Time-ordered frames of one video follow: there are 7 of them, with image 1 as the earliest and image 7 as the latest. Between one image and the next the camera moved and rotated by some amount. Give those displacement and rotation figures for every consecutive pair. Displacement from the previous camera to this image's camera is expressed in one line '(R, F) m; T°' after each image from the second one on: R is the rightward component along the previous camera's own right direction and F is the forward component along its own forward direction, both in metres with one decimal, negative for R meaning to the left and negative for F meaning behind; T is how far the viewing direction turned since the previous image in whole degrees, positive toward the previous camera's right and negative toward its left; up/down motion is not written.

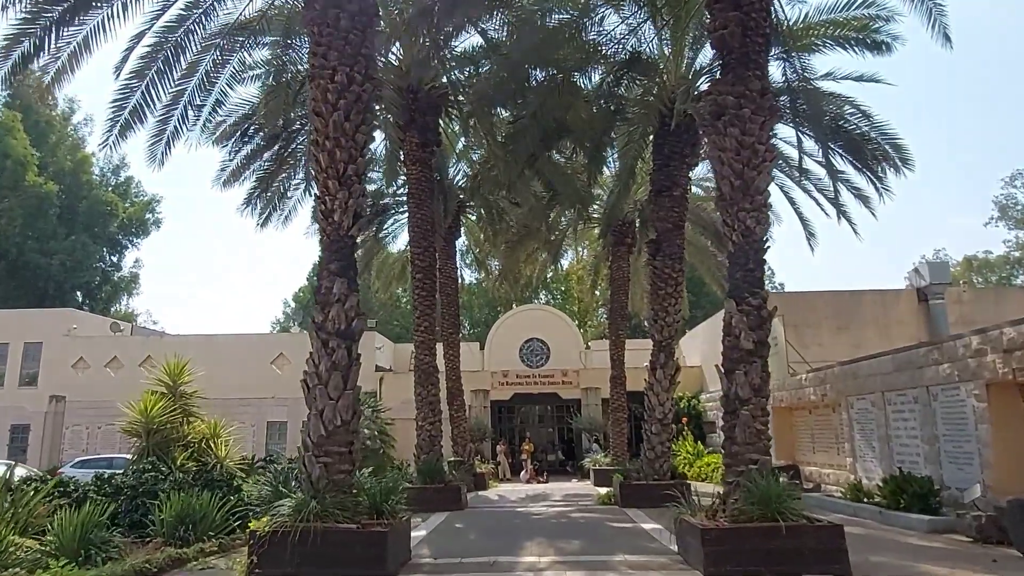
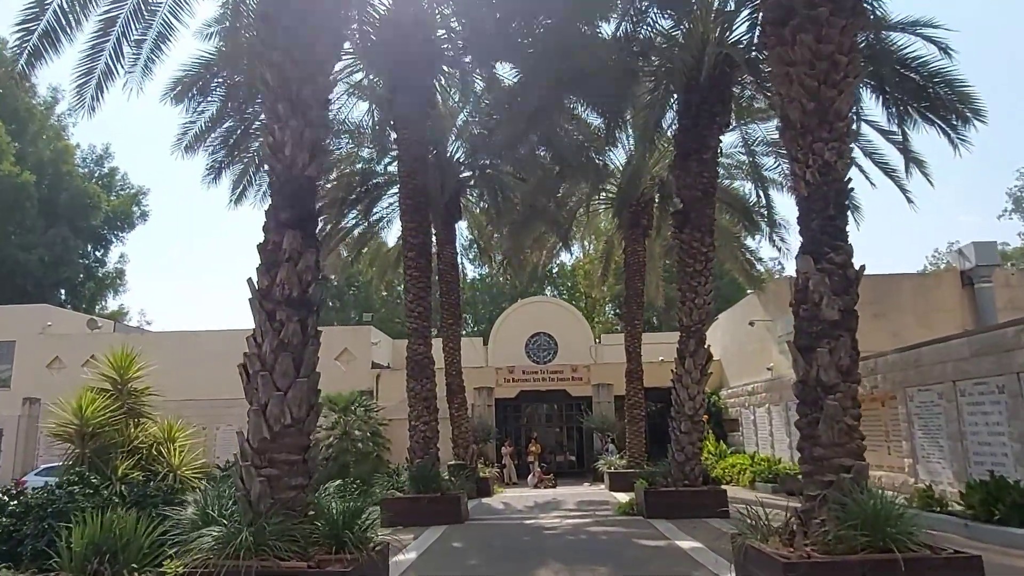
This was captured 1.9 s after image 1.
(0.0, +2.2) m; 0°
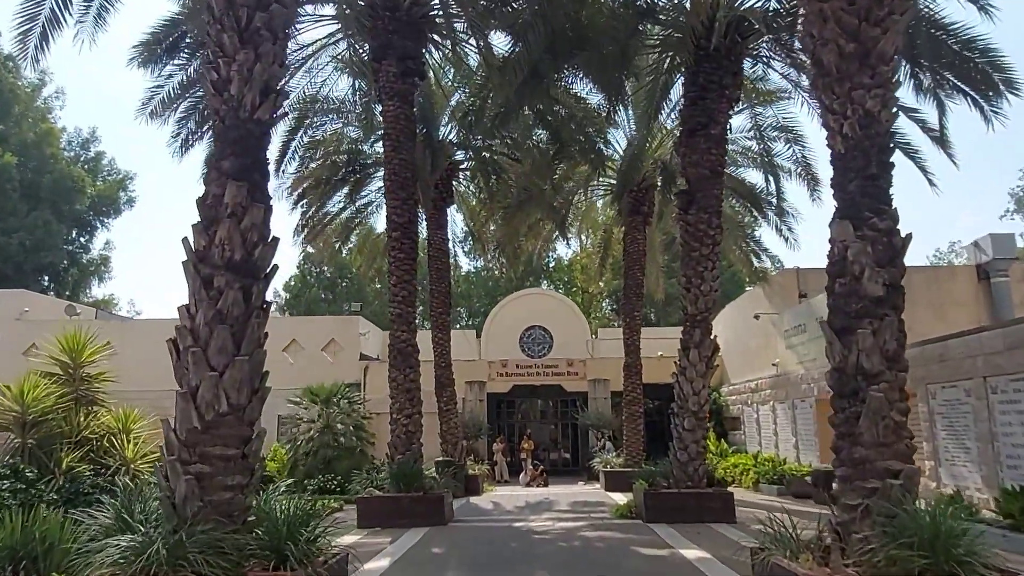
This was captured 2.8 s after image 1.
(+0.1, +1.1) m; 0°
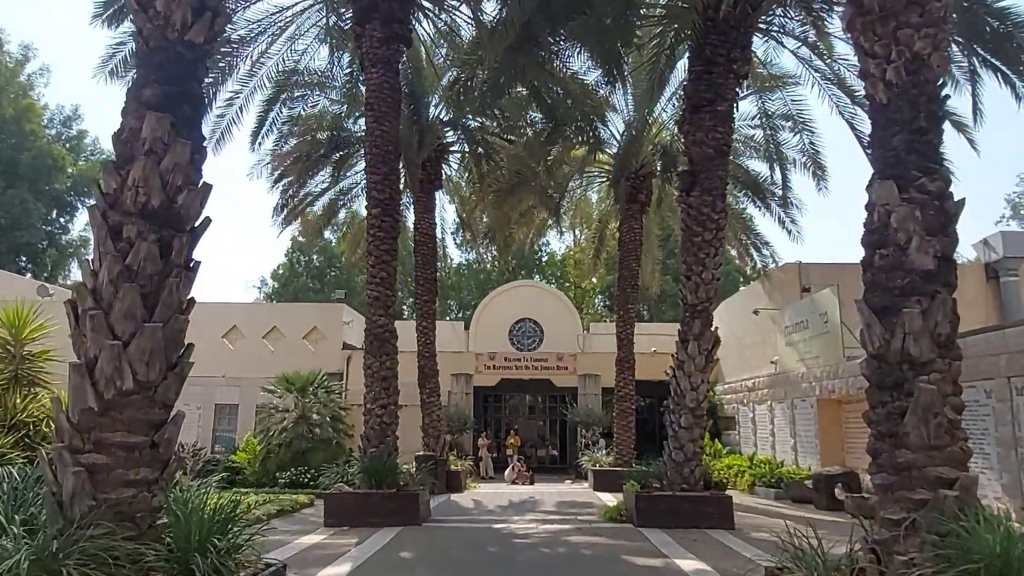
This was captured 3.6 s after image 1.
(+0.1, +1.0) m; 0°
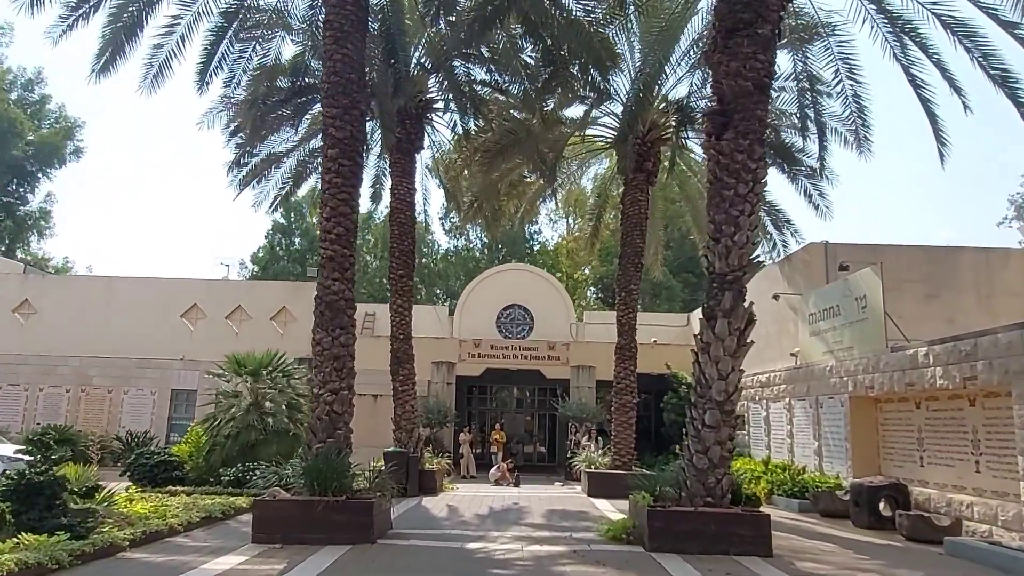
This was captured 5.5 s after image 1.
(+0.1, +2.5) m; +1°
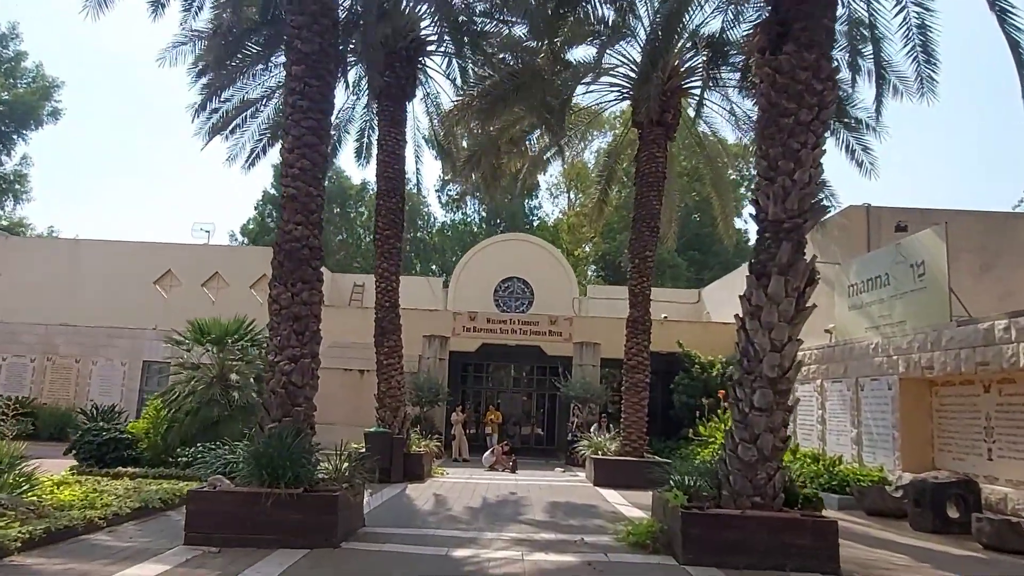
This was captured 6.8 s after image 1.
(-0.1, +1.9) m; 0°
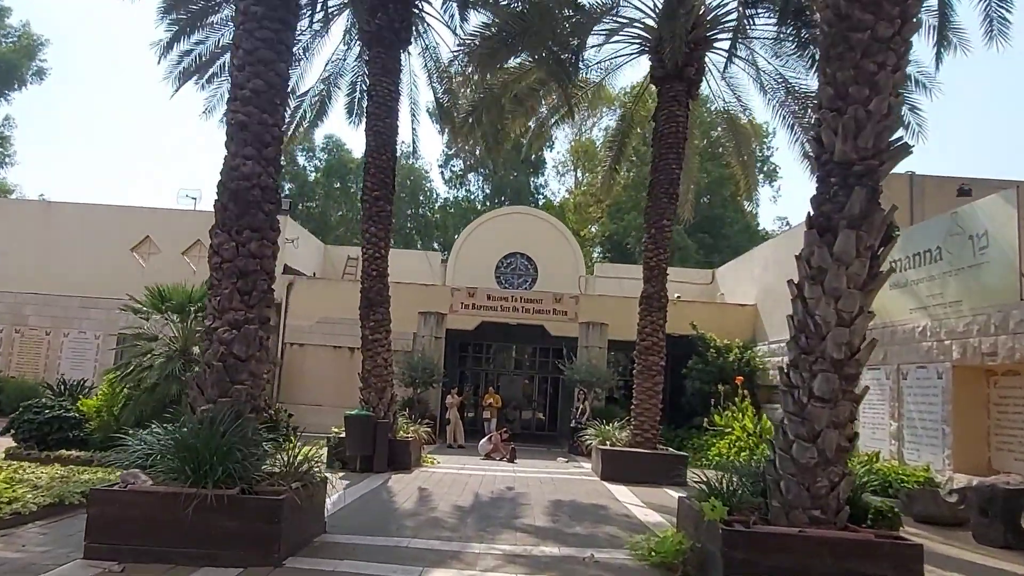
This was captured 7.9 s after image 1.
(0.0, +1.6) m; 0°
